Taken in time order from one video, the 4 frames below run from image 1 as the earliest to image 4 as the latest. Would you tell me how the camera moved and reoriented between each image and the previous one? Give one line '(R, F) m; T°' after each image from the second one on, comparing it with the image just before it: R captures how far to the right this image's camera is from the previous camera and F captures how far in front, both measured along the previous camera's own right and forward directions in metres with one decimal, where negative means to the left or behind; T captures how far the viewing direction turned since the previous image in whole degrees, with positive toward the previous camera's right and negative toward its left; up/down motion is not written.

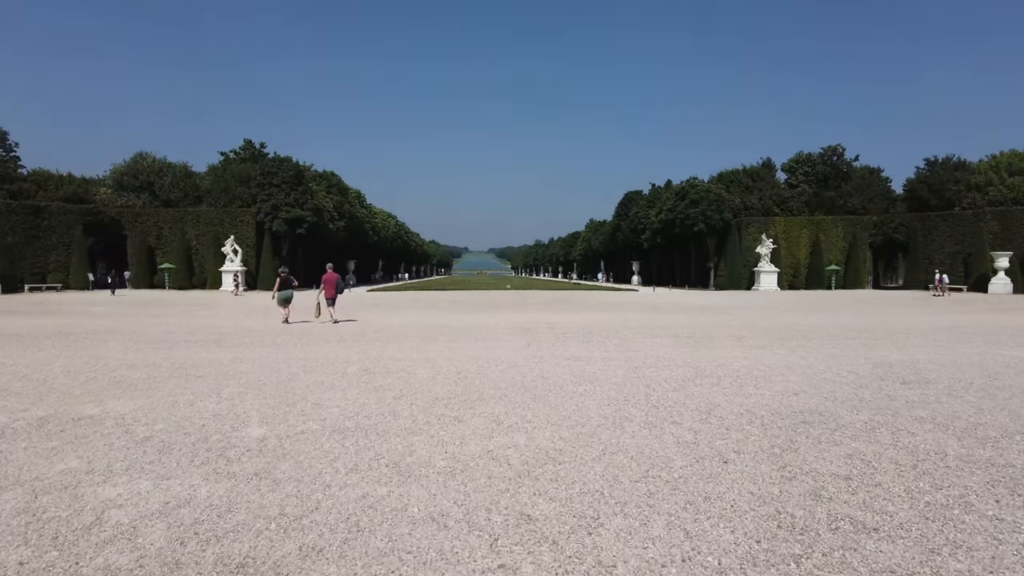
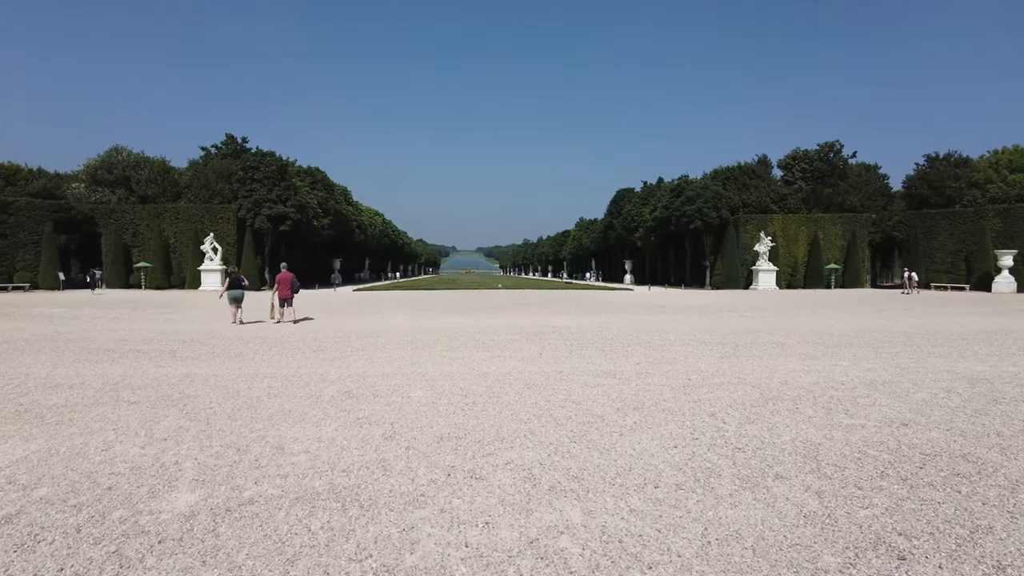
(-0.4, +2.0) m; +1°
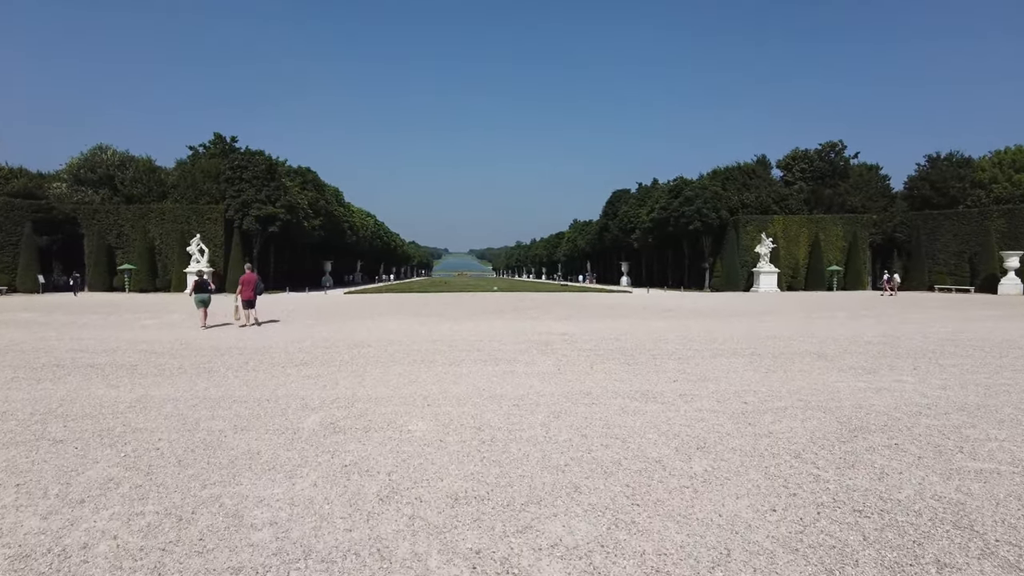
(-0.3, +1.5) m; +1°
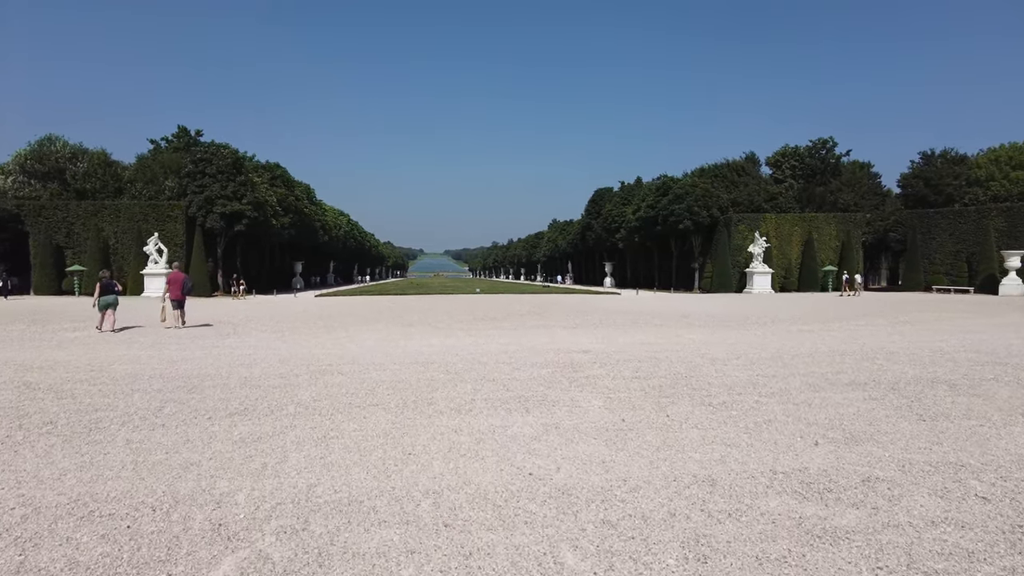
(-0.7, +3.2) m; +2°
